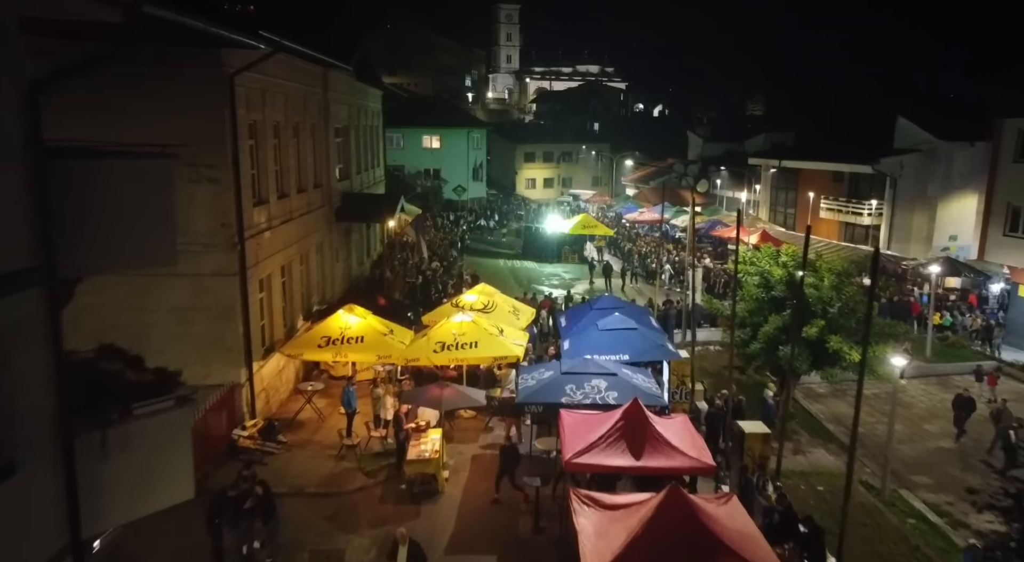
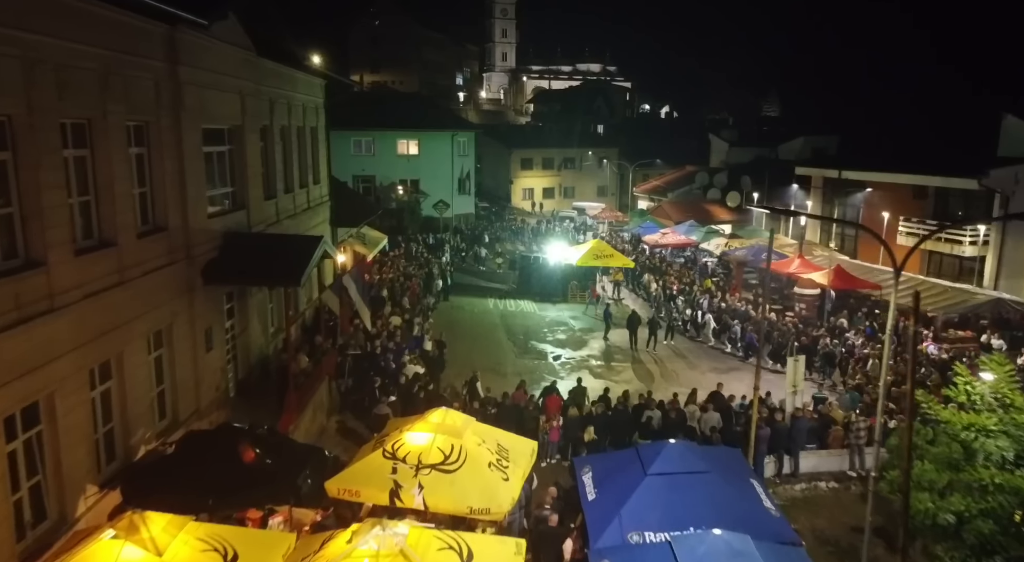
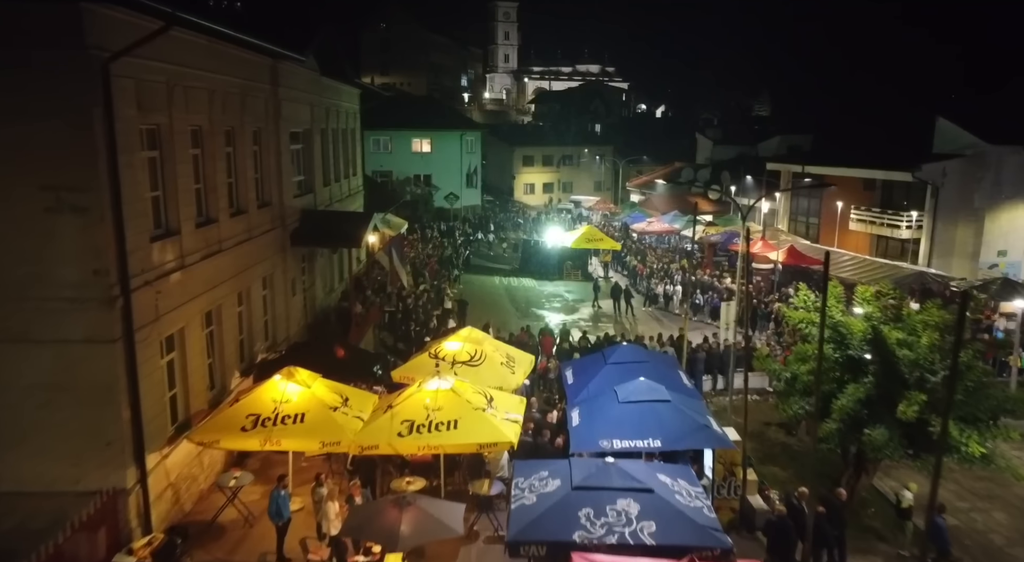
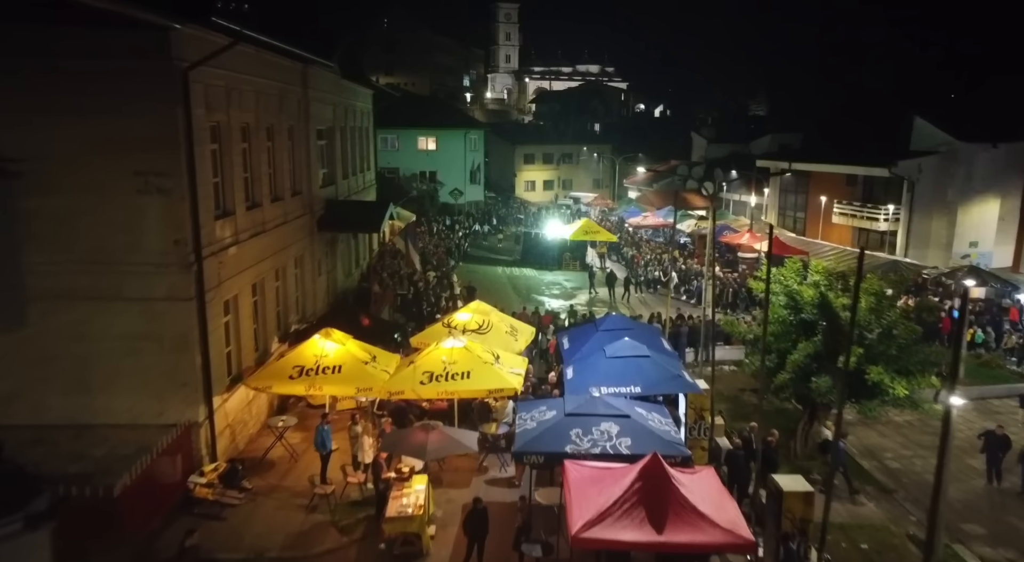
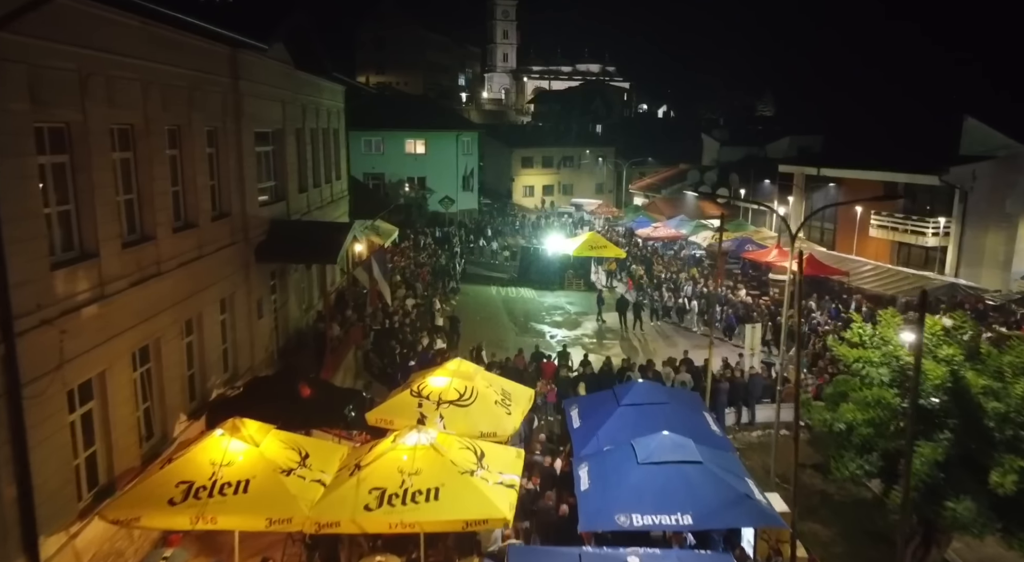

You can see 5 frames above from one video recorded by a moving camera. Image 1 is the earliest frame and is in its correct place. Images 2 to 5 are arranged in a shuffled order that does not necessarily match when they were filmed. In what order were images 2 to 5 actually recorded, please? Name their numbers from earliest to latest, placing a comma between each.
4, 3, 5, 2
